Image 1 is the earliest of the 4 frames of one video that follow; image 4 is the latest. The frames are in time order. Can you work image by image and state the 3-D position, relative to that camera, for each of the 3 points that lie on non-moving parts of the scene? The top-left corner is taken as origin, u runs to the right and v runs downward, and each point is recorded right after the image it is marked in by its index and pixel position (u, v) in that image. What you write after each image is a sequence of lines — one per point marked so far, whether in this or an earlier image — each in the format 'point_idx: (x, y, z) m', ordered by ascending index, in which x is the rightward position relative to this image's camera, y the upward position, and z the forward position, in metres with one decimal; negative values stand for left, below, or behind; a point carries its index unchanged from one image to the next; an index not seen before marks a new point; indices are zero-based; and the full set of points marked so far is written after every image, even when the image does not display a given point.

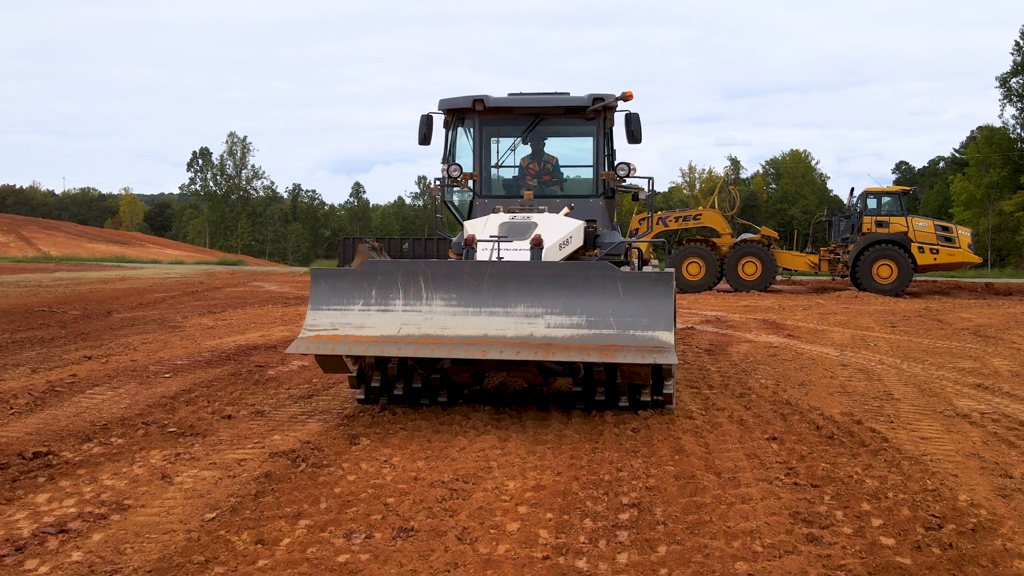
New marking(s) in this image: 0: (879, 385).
0: (+2.6, -0.7, +7.0) m
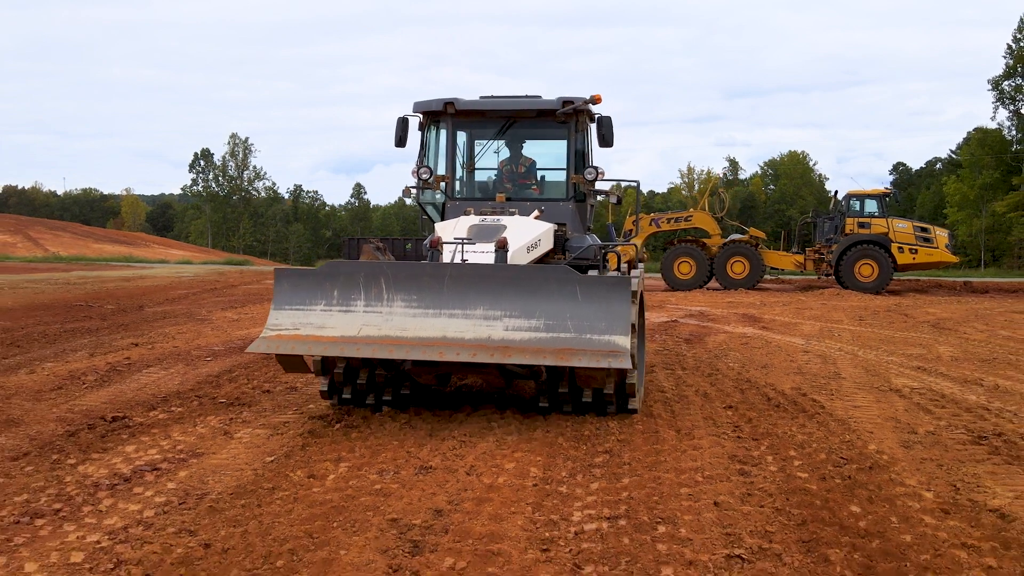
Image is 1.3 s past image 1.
0: (+2.6, -0.6, +8.0) m
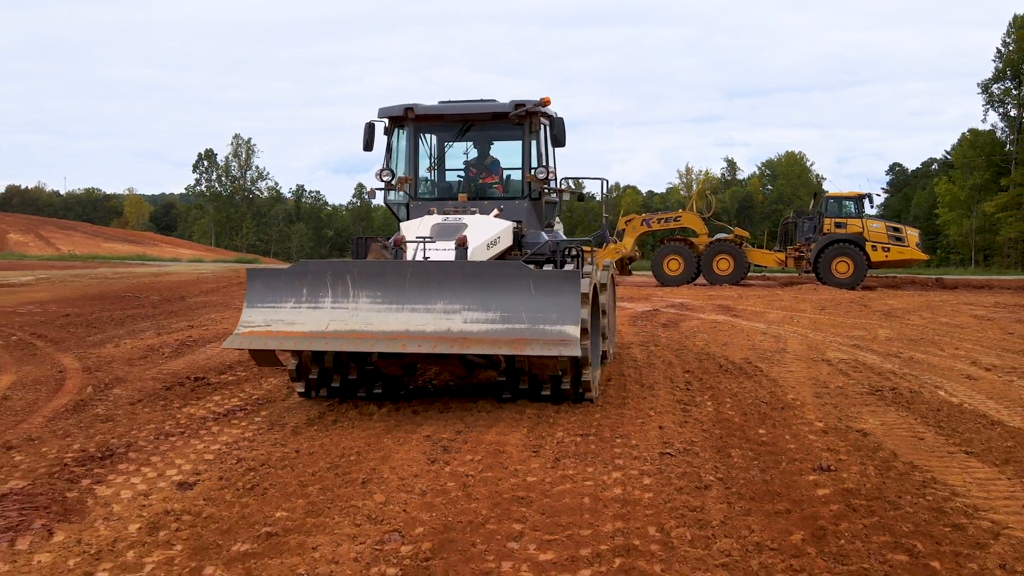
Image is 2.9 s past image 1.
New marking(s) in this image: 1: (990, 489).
0: (+2.6, -0.5, +9.6) m
1: (+2.0, -0.9, +4.3) m
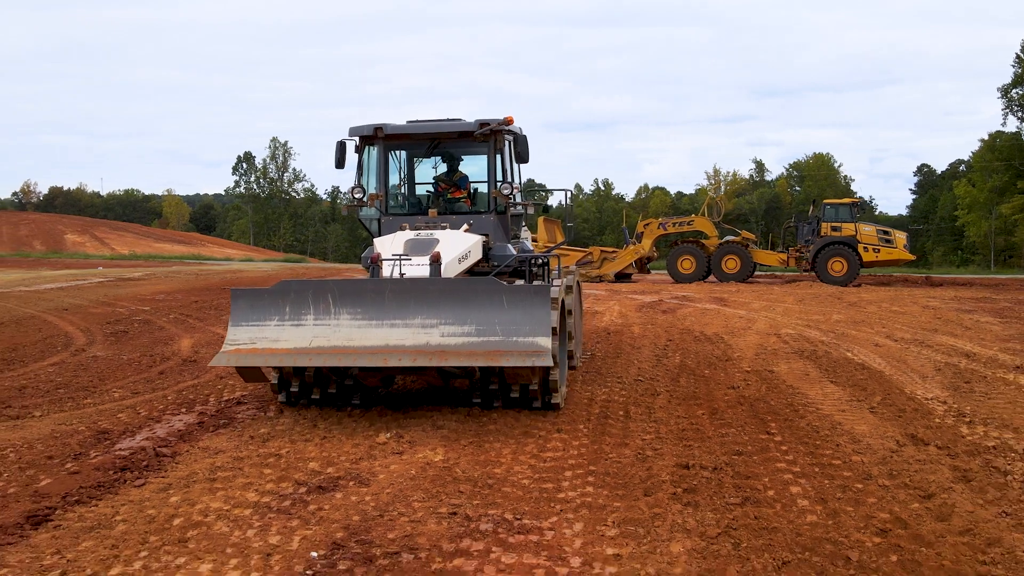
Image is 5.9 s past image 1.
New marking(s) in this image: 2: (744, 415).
0: (+2.9, -0.4, +12.4) m
1: (+2.2, -0.8, +7.1) m
2: (+1.5, -0.8, +6.4) m
